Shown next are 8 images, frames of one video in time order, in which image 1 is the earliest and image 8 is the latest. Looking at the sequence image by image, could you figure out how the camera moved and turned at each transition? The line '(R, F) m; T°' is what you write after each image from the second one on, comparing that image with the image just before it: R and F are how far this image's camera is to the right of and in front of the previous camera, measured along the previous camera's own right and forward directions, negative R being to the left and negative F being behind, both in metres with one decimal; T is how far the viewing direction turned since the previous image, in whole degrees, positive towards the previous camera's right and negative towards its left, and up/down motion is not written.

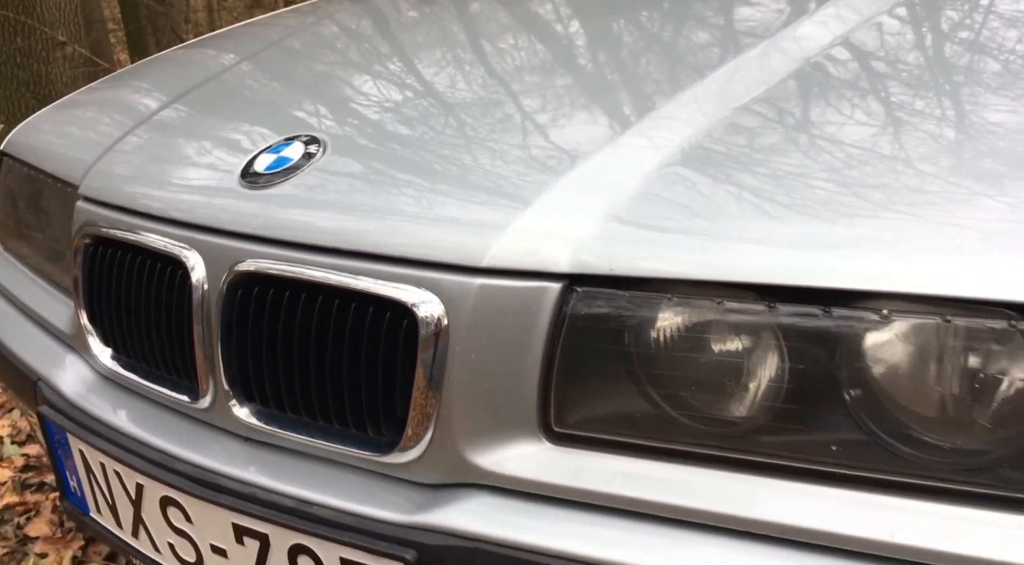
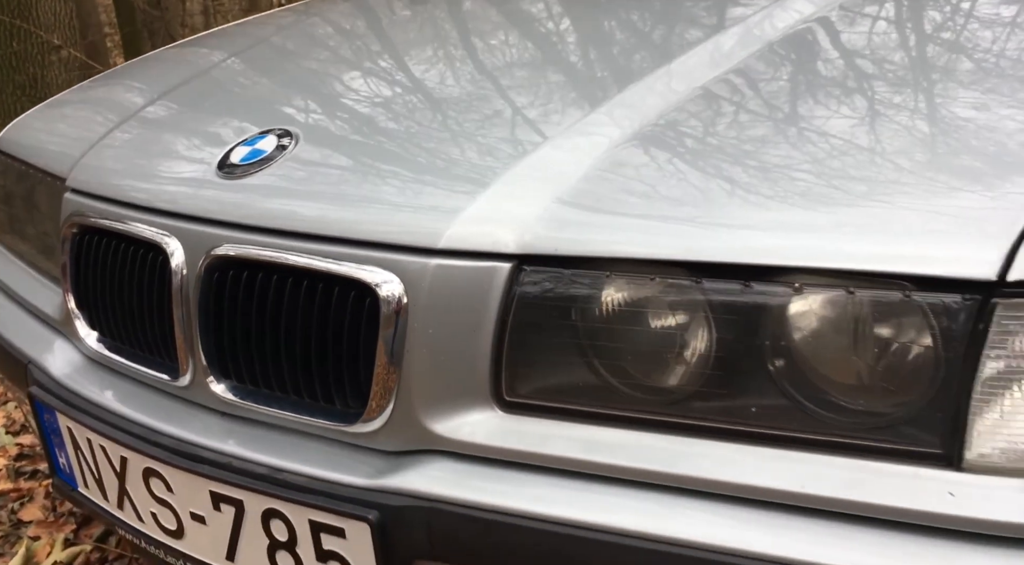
(0.0, -0.1) m; 0°
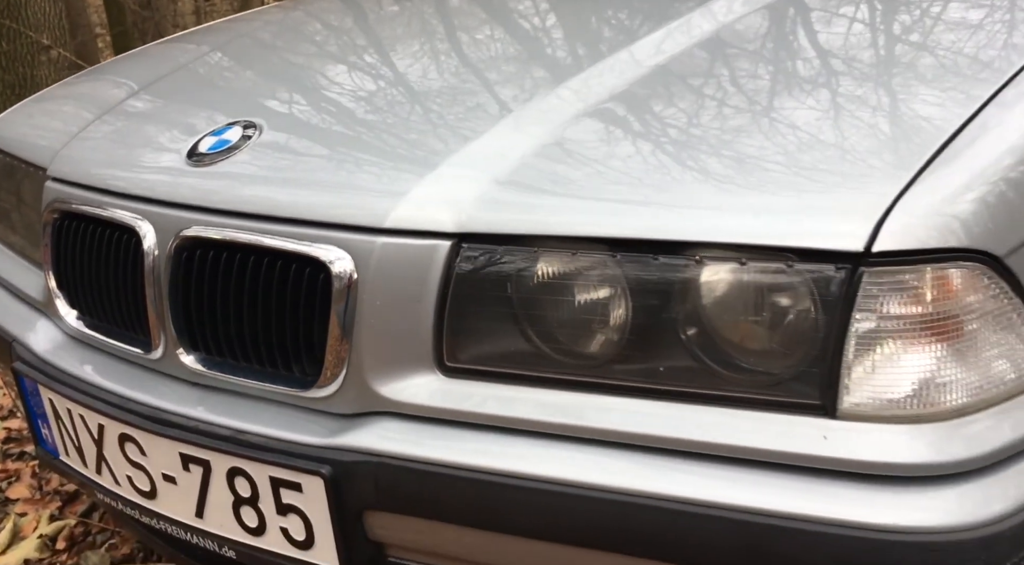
(+0.1, -0.1) m; 0°
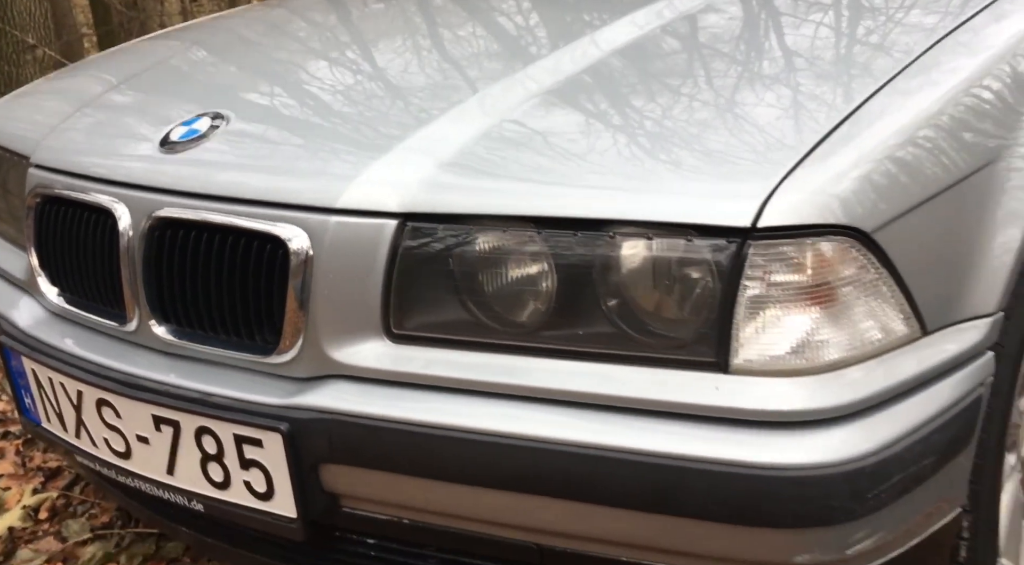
(+0.1, -0.1) m; +1°
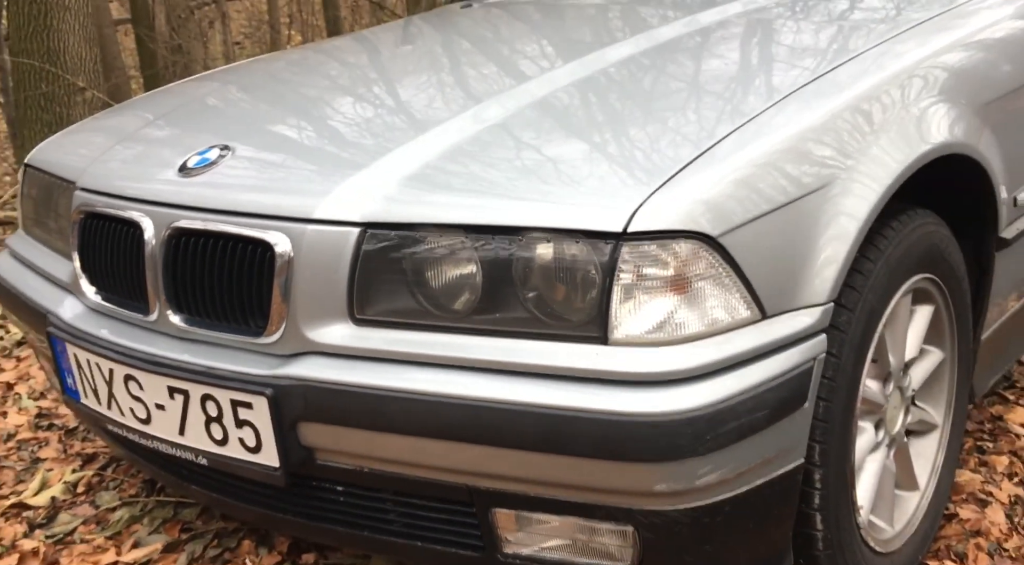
(+0.2, -0.4) m; -2°
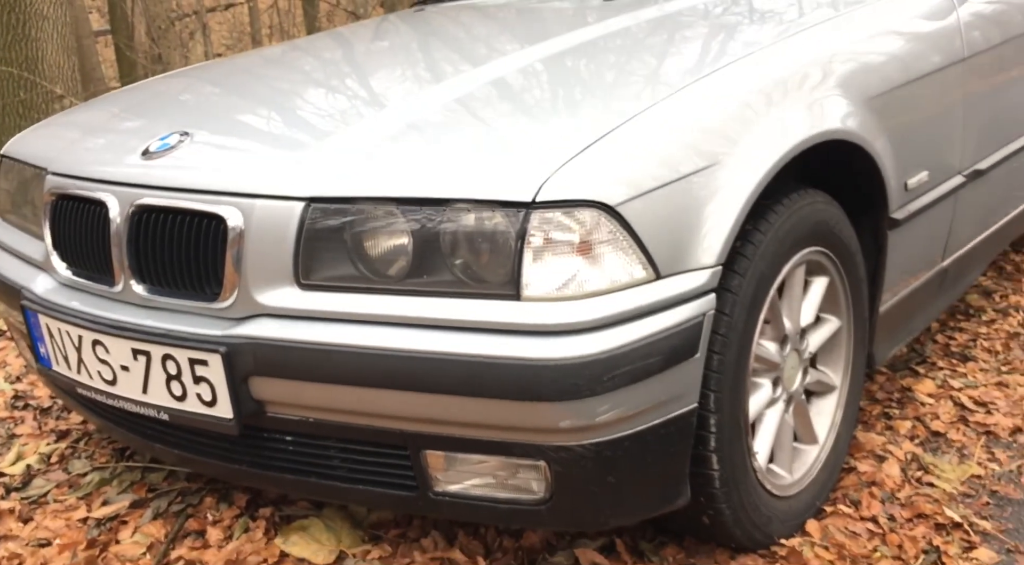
(+0.1, -0.2) m; +1°
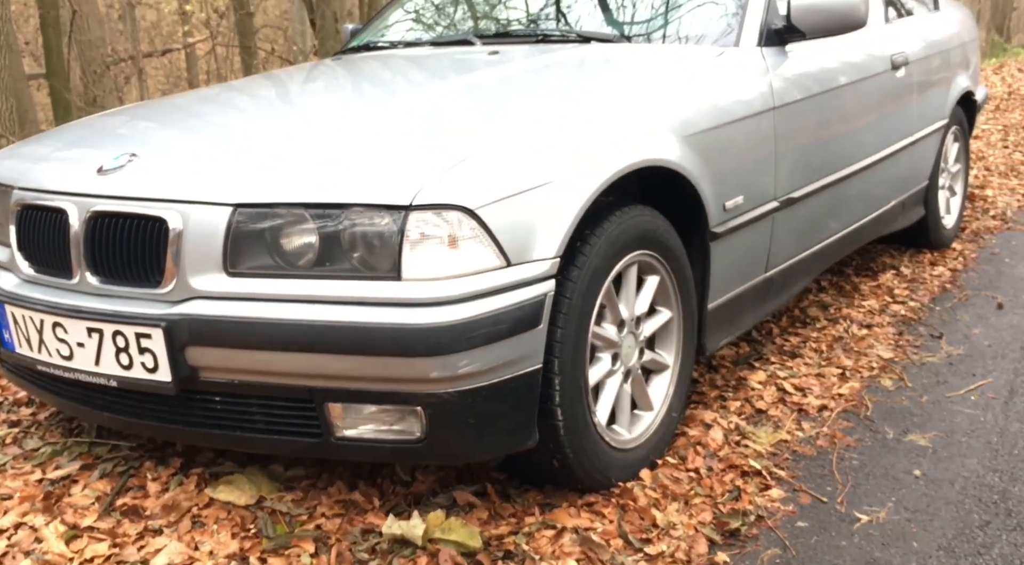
(+0.1, -0.6) m; +4°
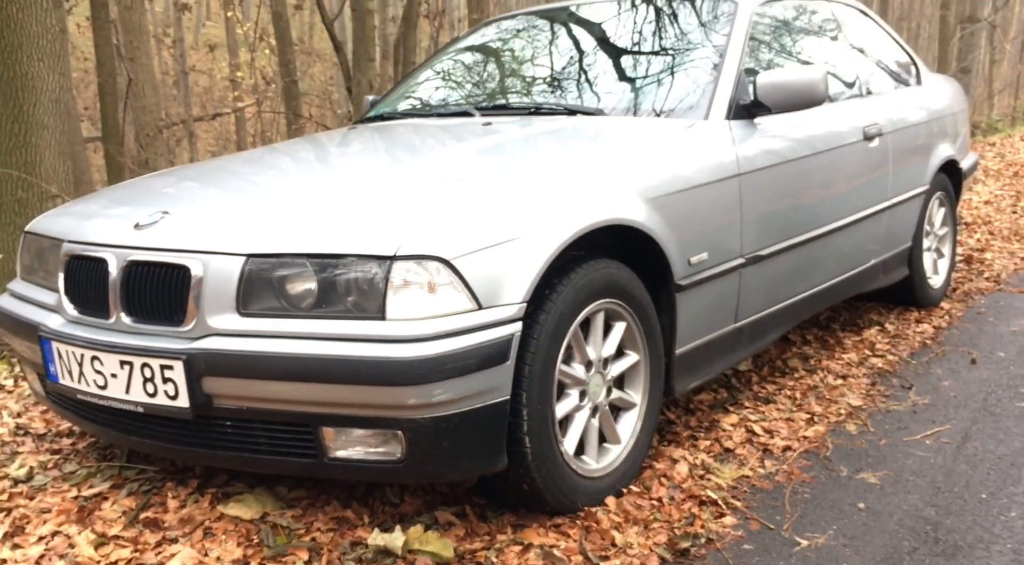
(+0.2, -0.4) m; -2°
